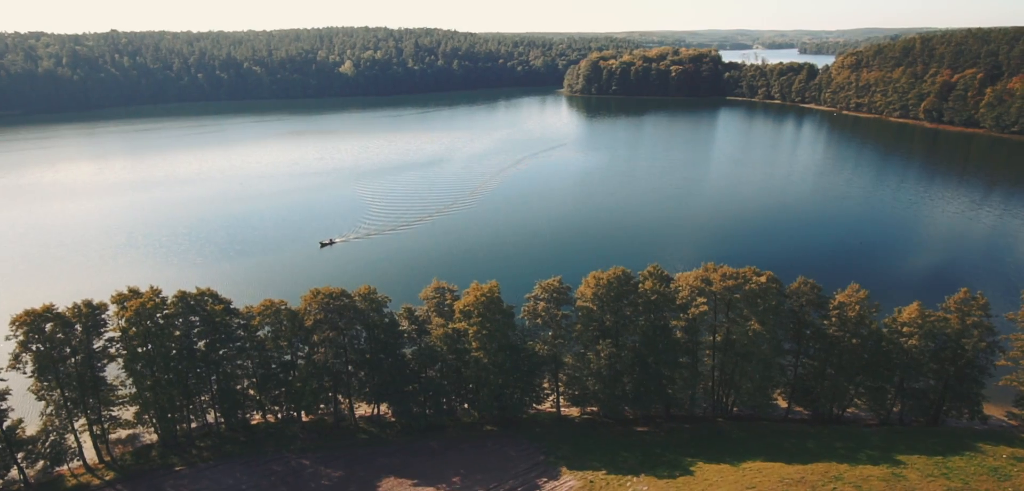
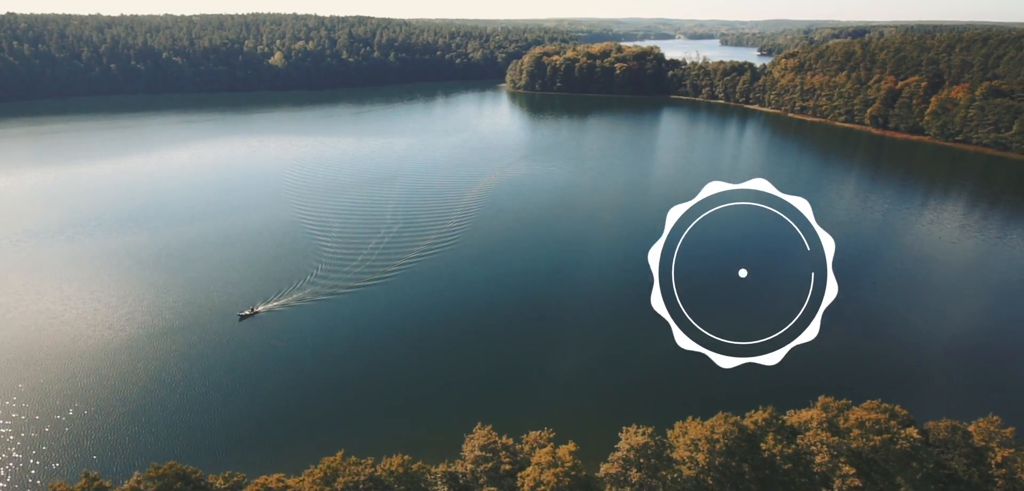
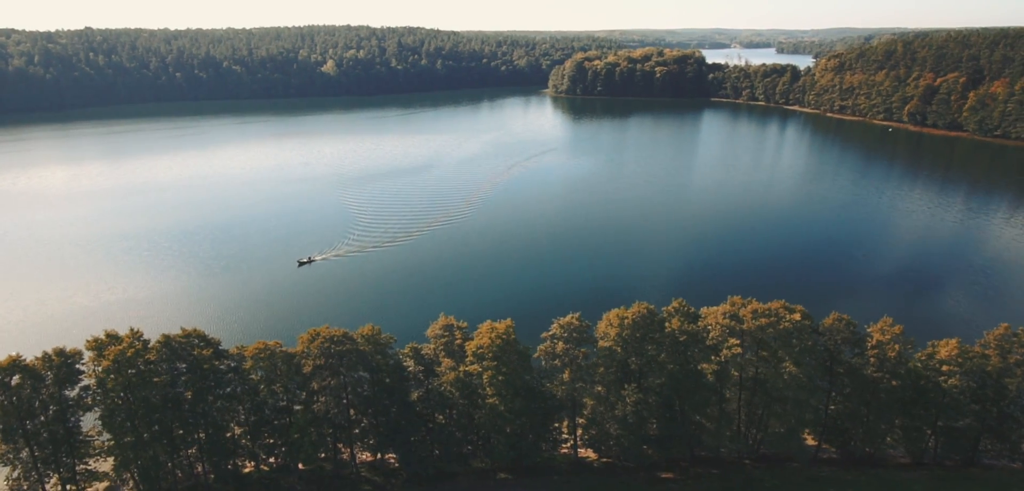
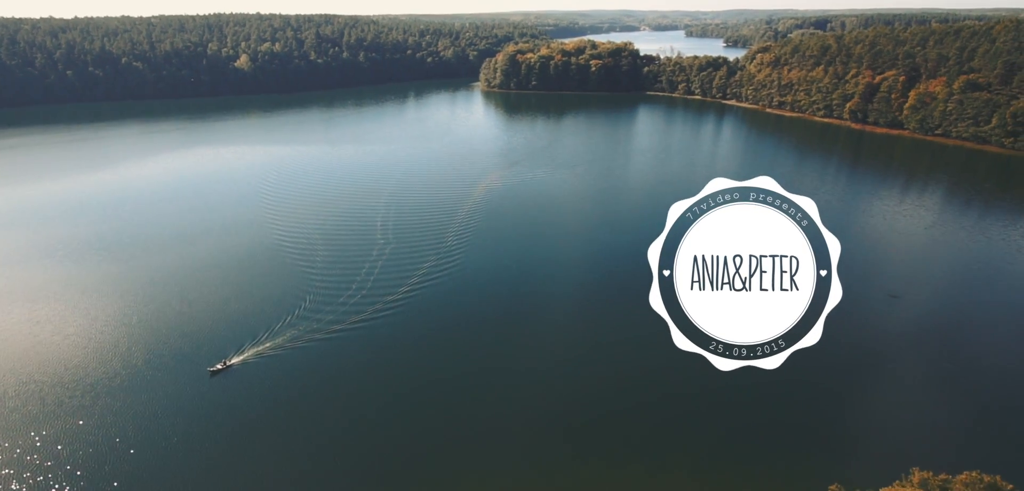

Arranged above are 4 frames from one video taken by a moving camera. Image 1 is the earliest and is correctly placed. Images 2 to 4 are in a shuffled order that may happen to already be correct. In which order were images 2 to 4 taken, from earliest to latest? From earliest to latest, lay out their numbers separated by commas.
3, 2, 4
